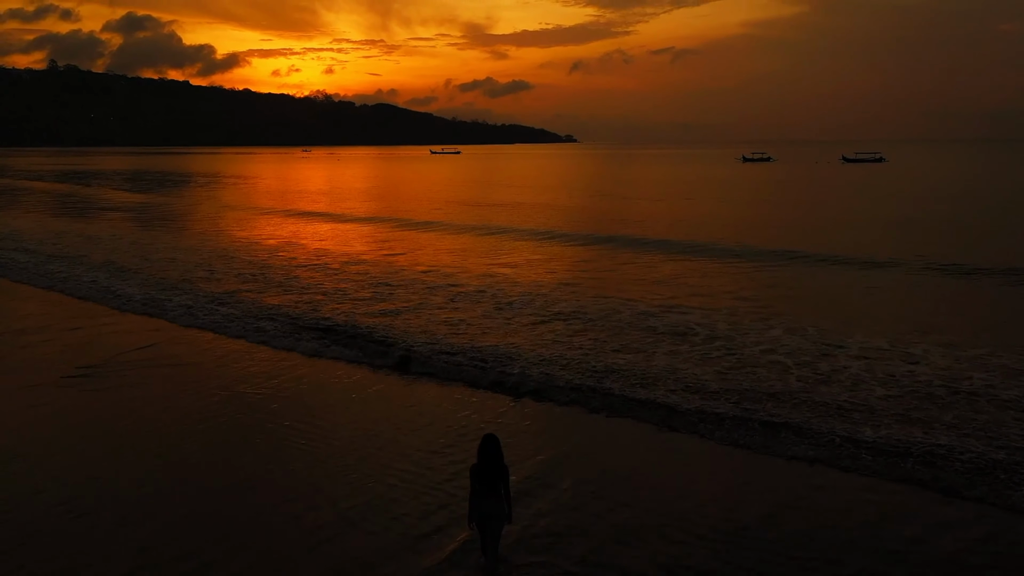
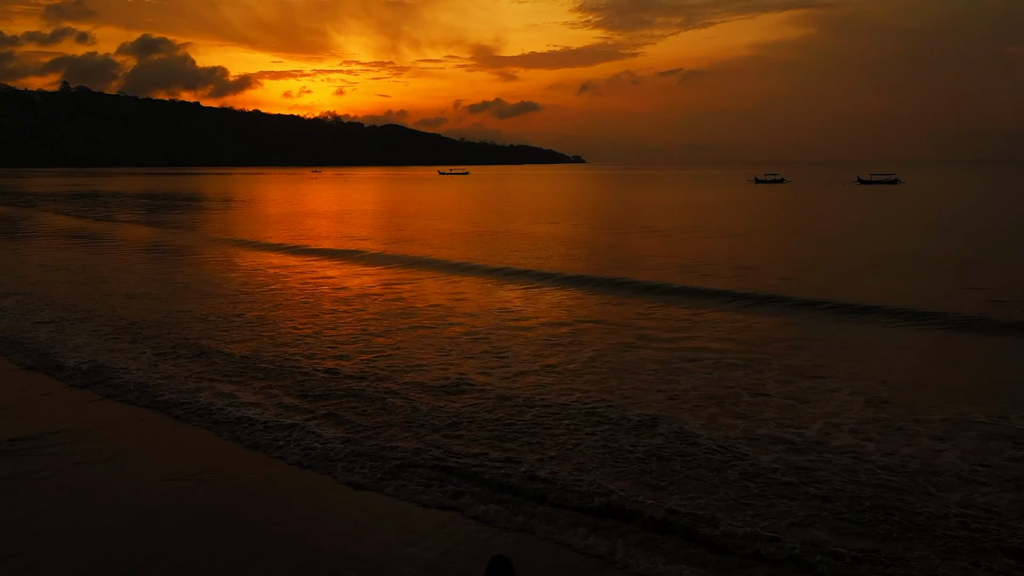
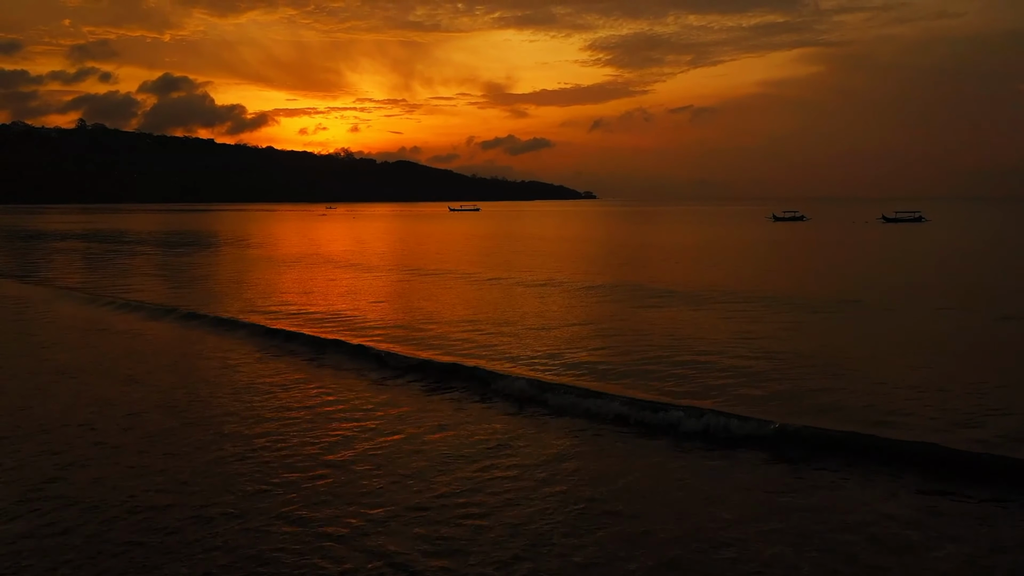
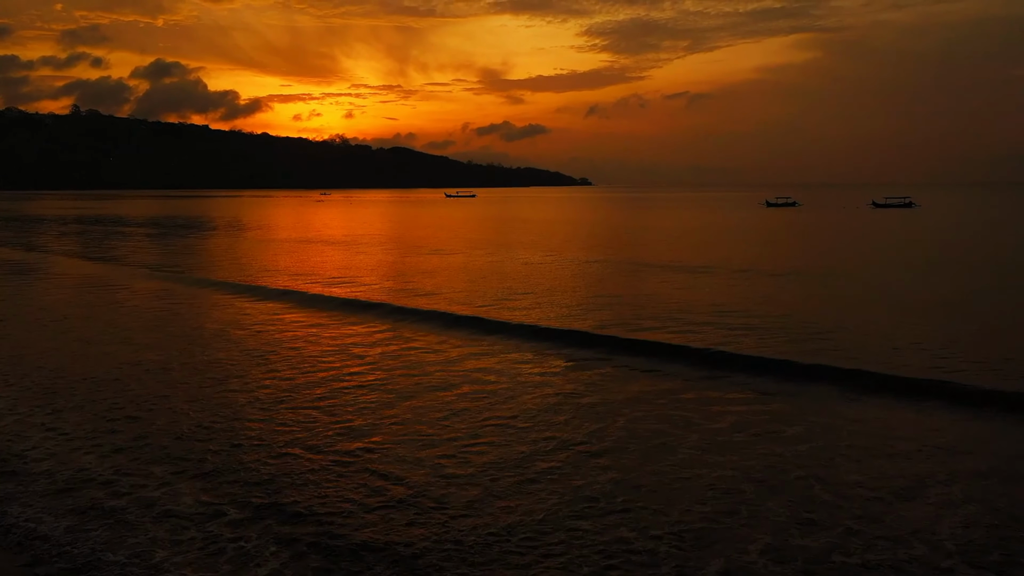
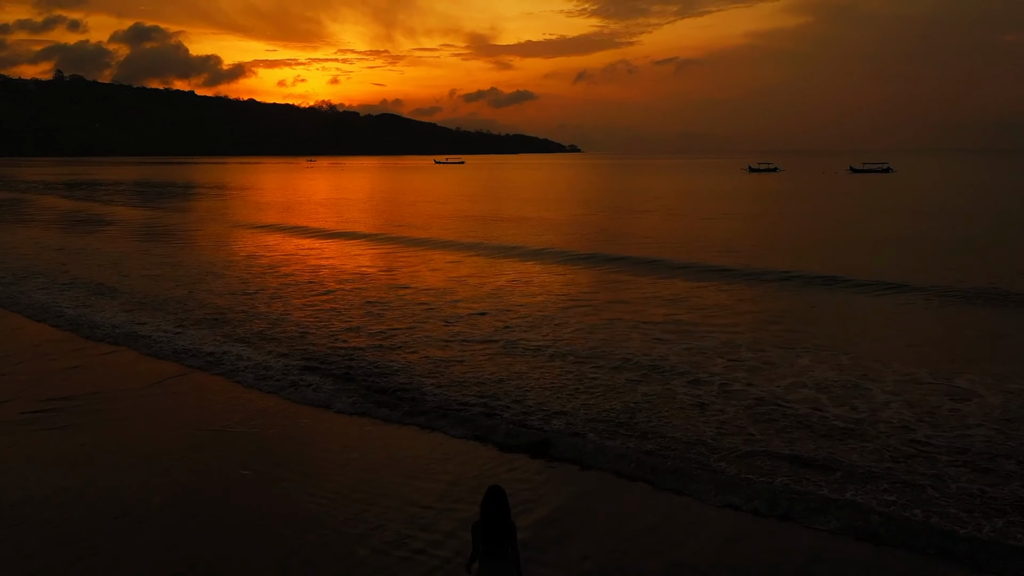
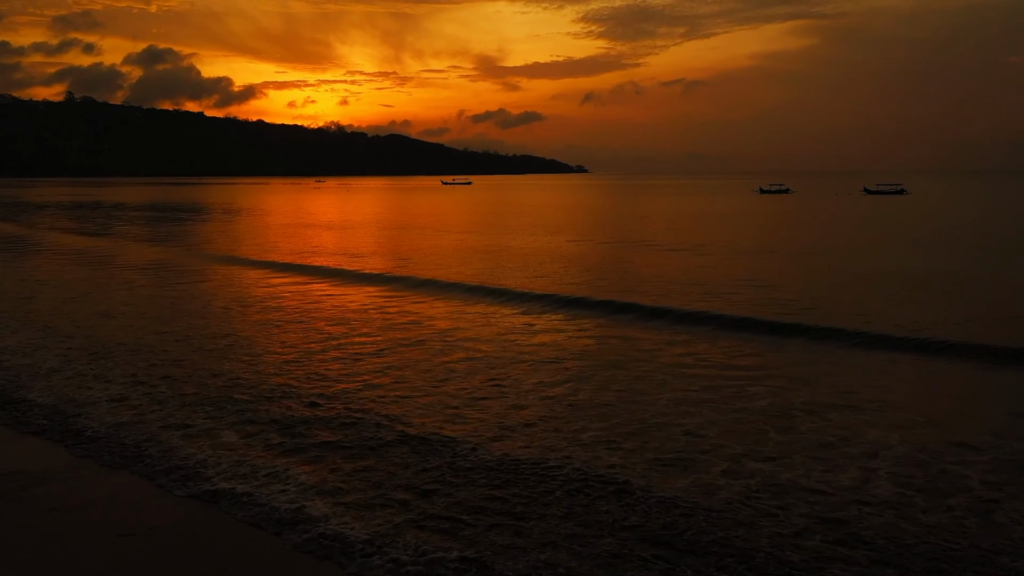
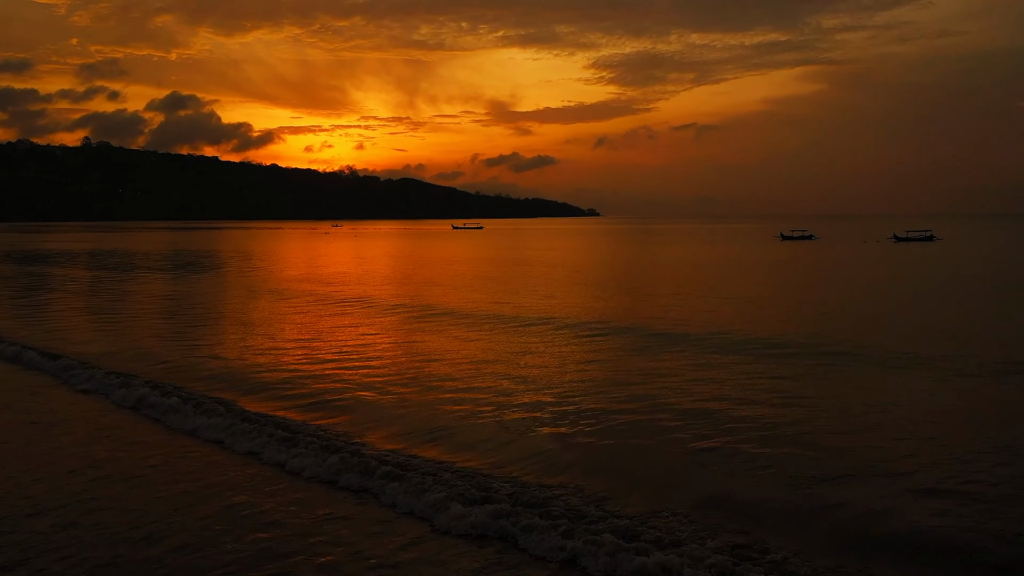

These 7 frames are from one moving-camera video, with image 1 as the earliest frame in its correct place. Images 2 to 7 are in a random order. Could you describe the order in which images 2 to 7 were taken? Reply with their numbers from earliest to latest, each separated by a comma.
5, 2, 6, 4, 3, 7
